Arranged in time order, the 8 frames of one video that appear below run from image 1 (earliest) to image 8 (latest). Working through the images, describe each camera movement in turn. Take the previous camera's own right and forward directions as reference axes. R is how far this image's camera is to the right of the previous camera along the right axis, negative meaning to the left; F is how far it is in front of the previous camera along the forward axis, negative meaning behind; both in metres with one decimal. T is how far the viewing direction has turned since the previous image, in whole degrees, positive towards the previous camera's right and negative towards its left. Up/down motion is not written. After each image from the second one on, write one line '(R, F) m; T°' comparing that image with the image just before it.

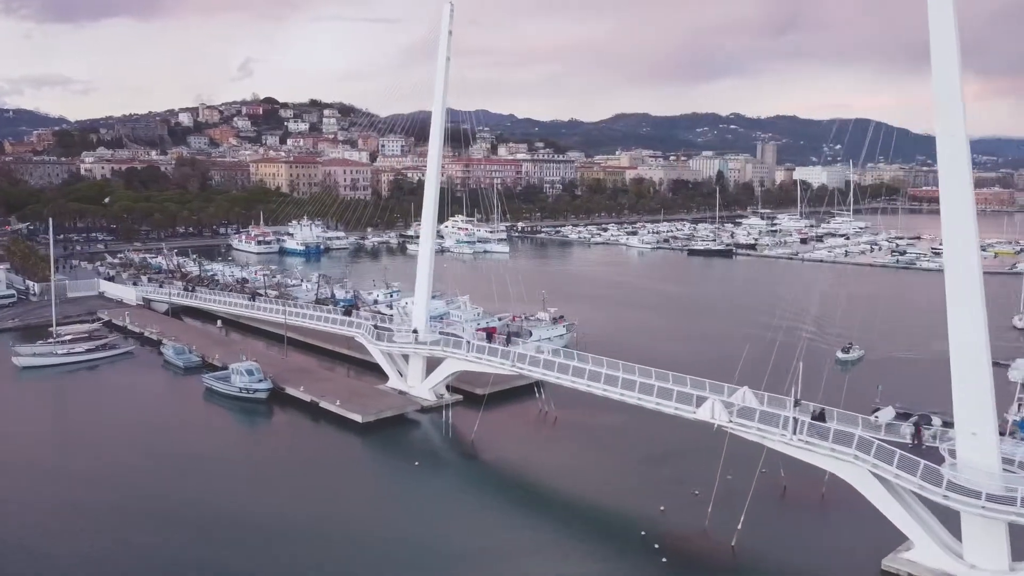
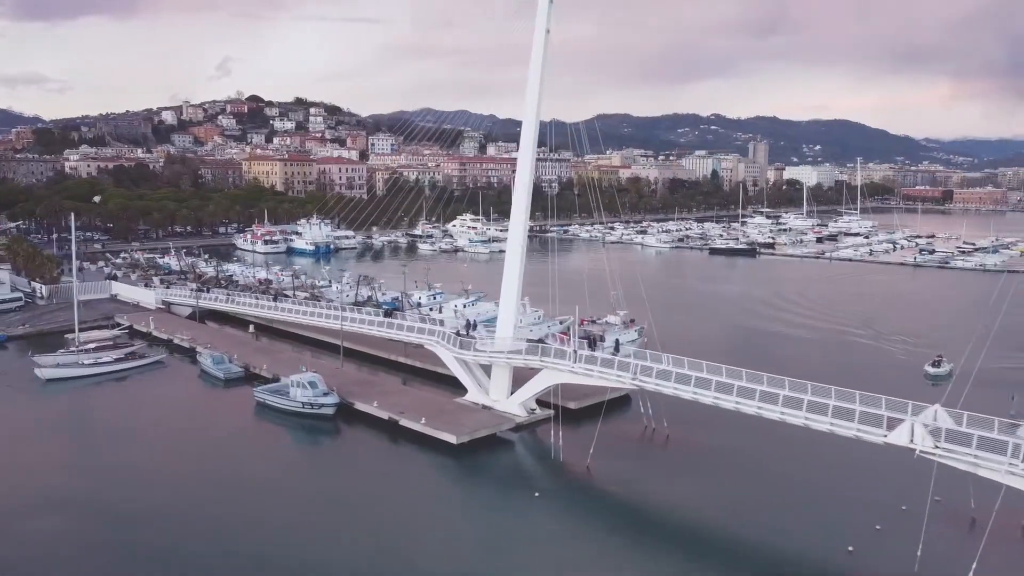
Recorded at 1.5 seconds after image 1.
(-2.8, +2.5) m; +1°
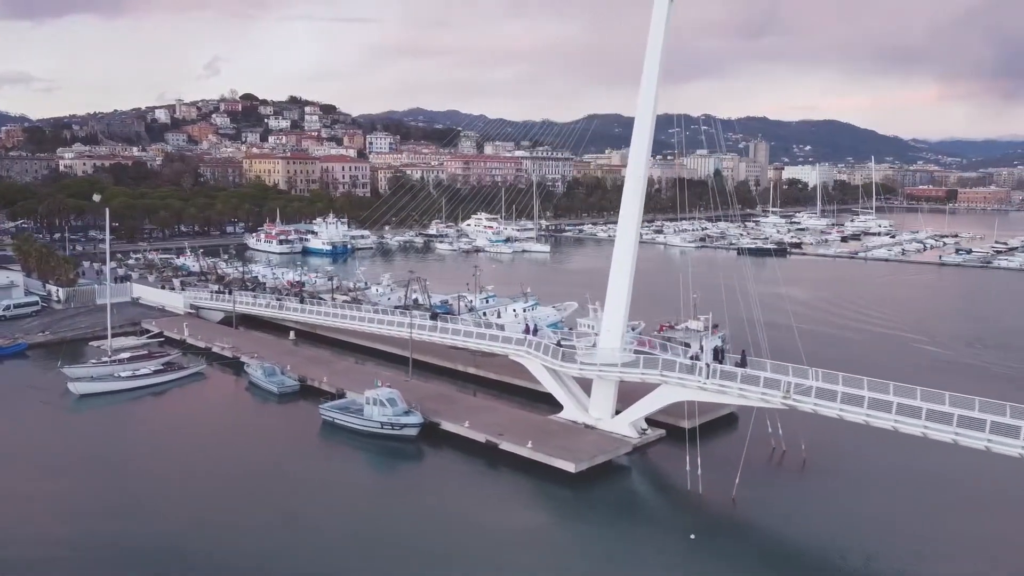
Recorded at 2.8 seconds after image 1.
(-2.5, +2.3) m; +1°
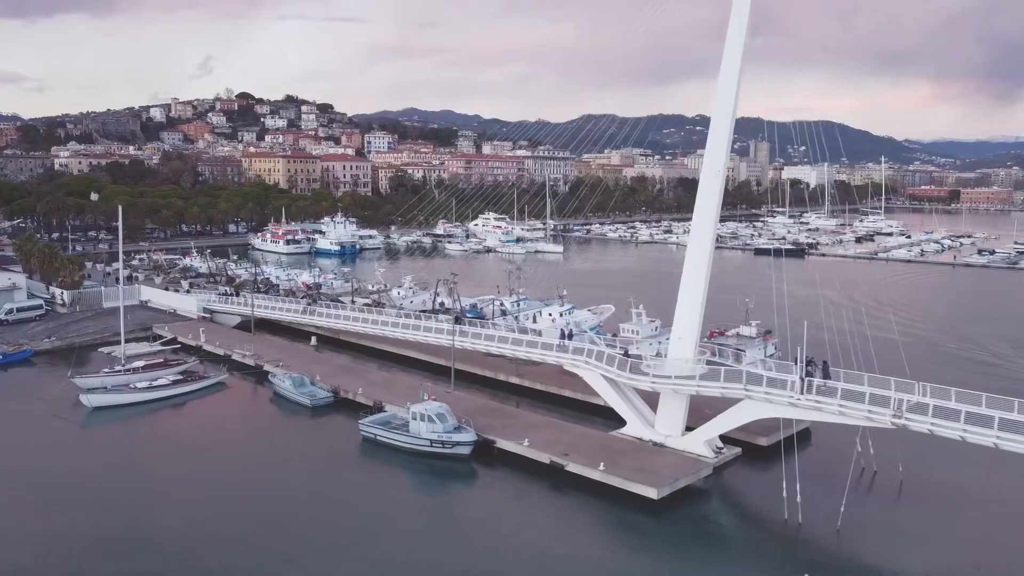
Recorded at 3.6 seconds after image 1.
(-1.3, +1.6) m; 0°
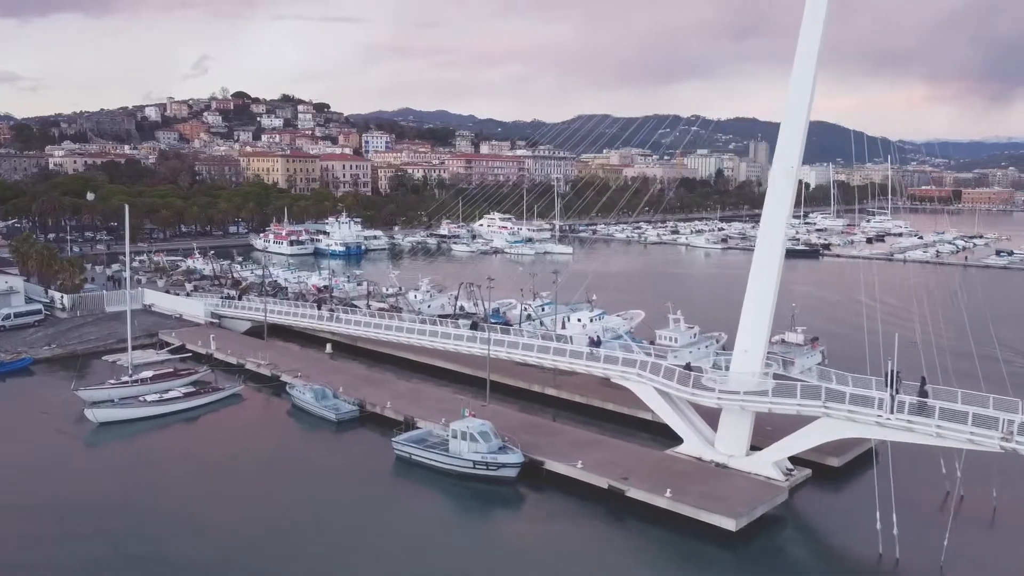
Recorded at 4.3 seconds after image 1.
(-1.0, +1.4) m; 0°
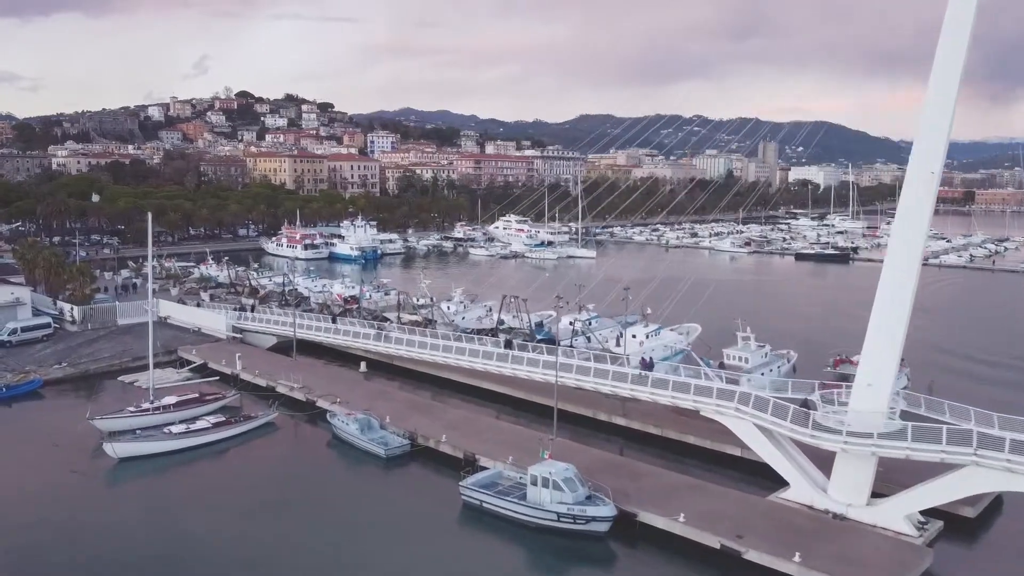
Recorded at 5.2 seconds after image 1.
(-1.3, +1.9) m; 0°
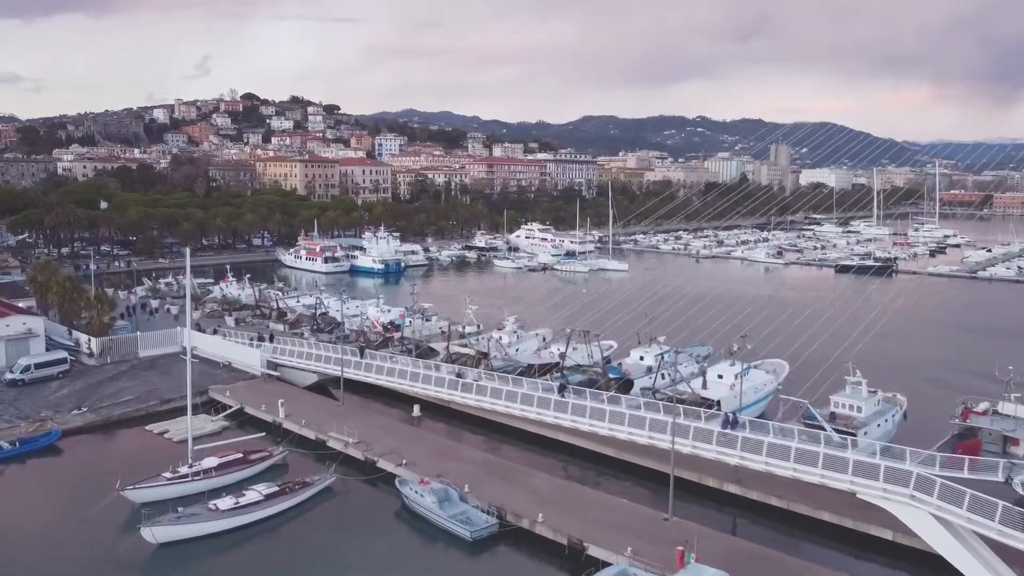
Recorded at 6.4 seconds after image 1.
(-1.7, +2.4) m; 0°
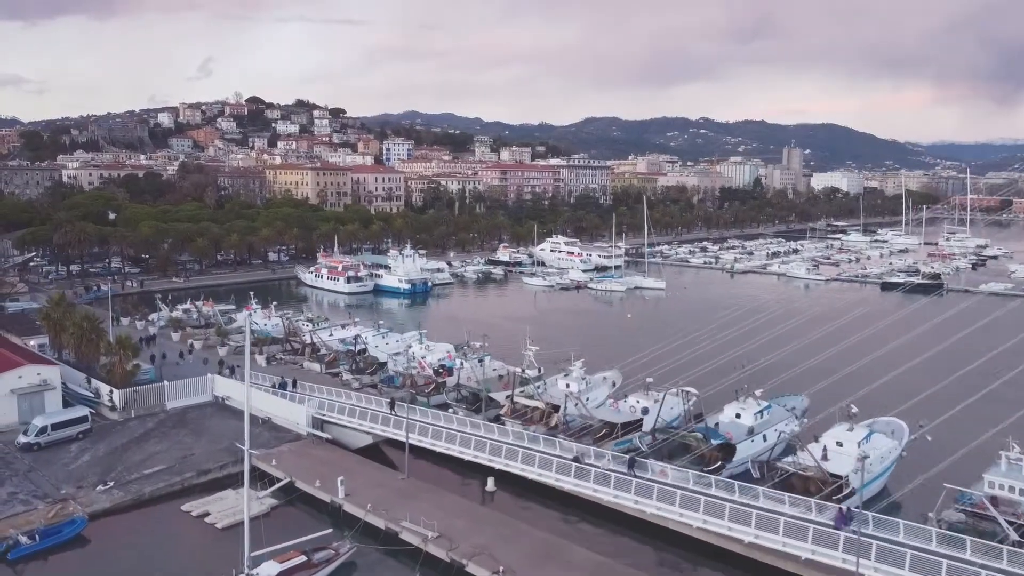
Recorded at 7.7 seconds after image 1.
(-1.9, +2.6) m; 0°
